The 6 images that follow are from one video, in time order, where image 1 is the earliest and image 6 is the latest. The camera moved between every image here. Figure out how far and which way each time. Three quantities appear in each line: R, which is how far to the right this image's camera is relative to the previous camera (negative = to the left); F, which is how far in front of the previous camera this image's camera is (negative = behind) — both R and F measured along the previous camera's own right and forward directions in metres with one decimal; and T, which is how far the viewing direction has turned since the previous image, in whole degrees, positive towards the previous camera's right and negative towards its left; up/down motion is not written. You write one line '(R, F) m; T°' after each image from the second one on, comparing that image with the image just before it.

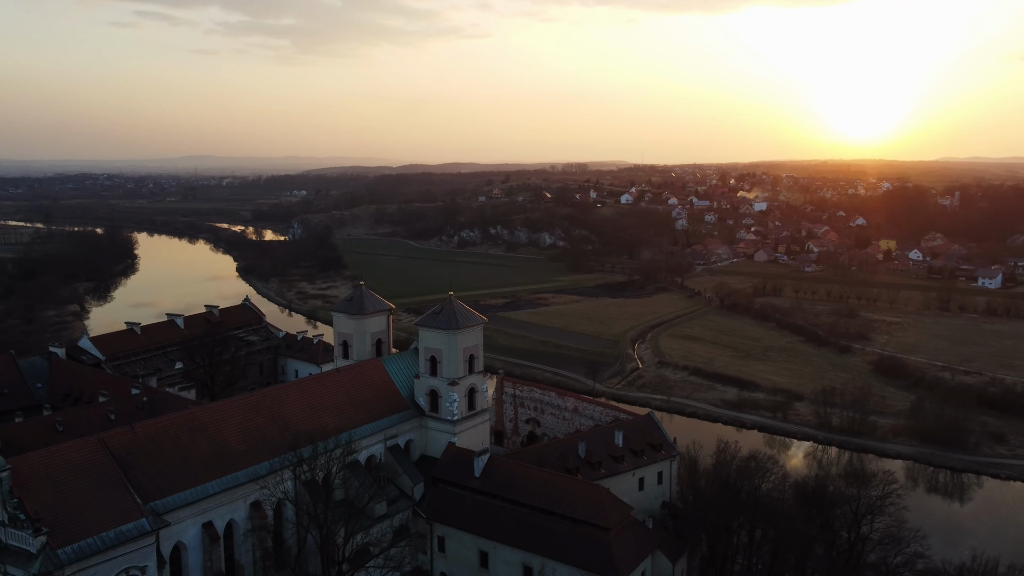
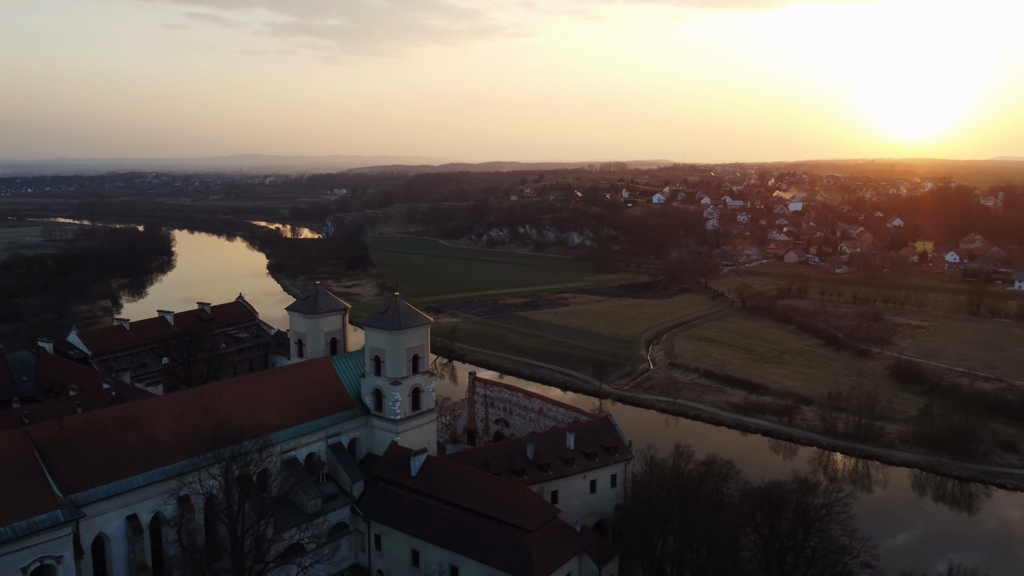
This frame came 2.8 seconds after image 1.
(+2.1, 0.0) m; -3°
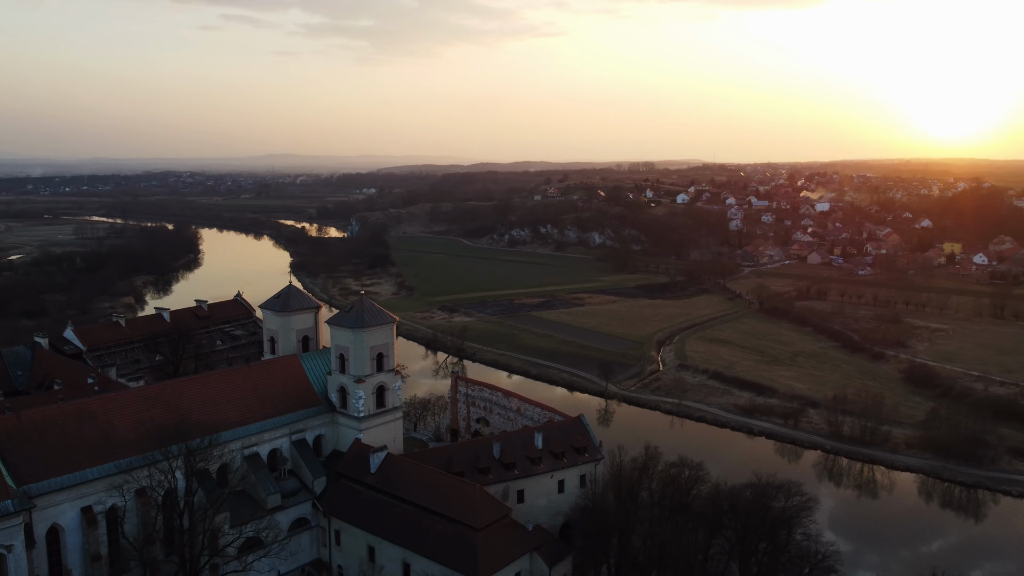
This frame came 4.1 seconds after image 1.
(+1.5, -0.1) m; -2°
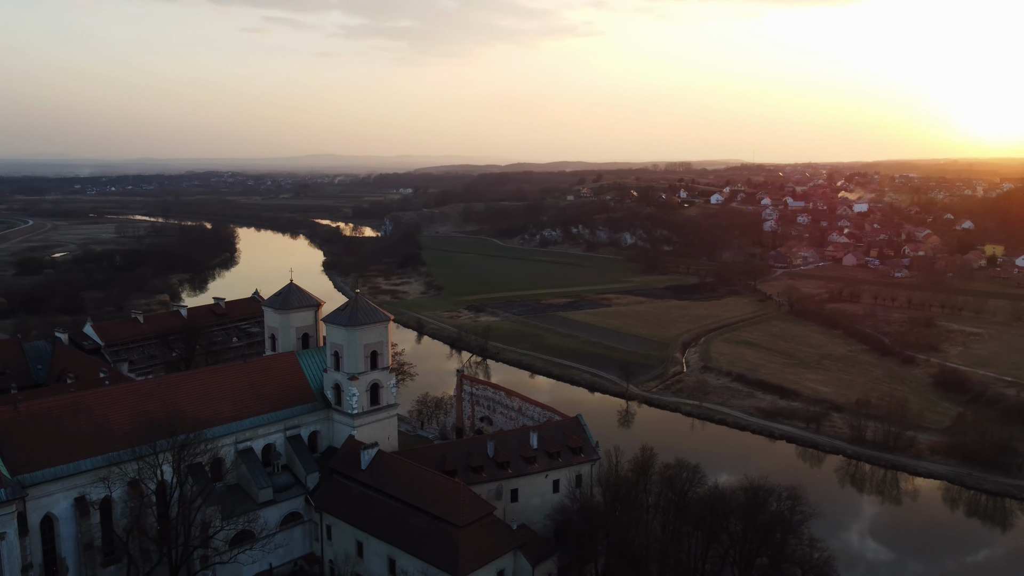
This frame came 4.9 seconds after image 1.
(+1.0, 0.0) m; -3°
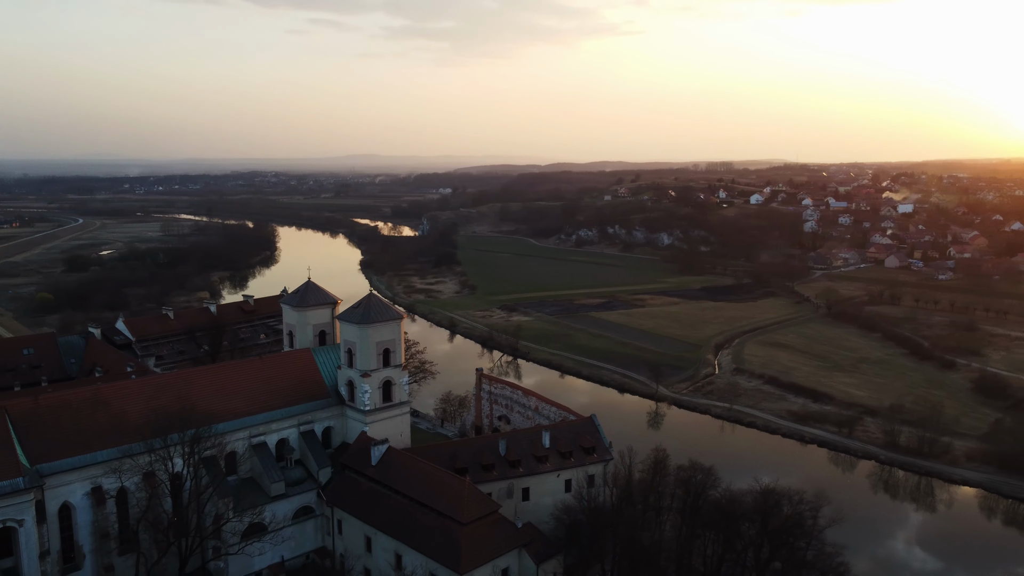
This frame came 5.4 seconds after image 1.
(+0.6, 0.0) m; -3°
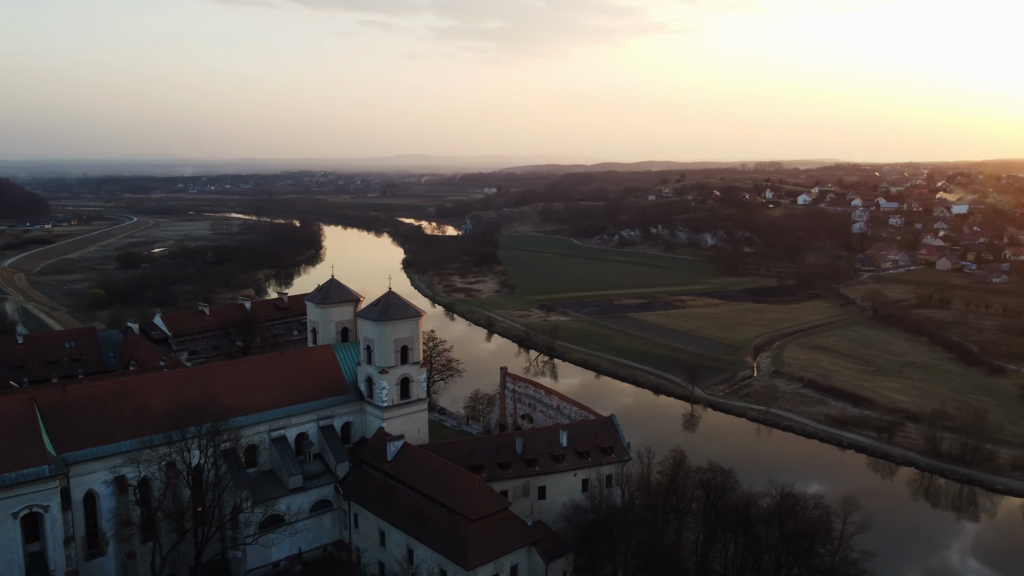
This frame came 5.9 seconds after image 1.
(+0.6, 0.0) m; -3°
